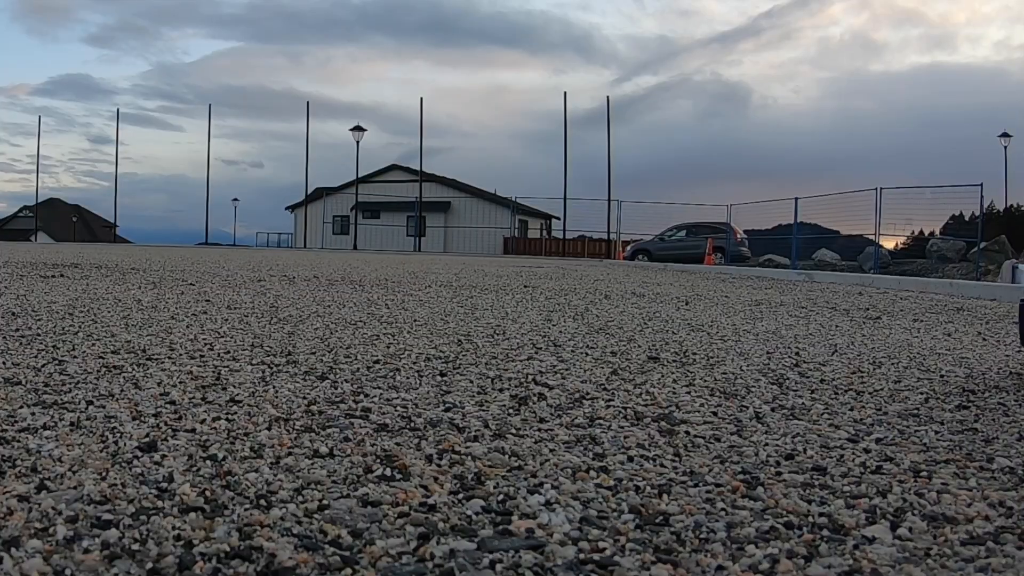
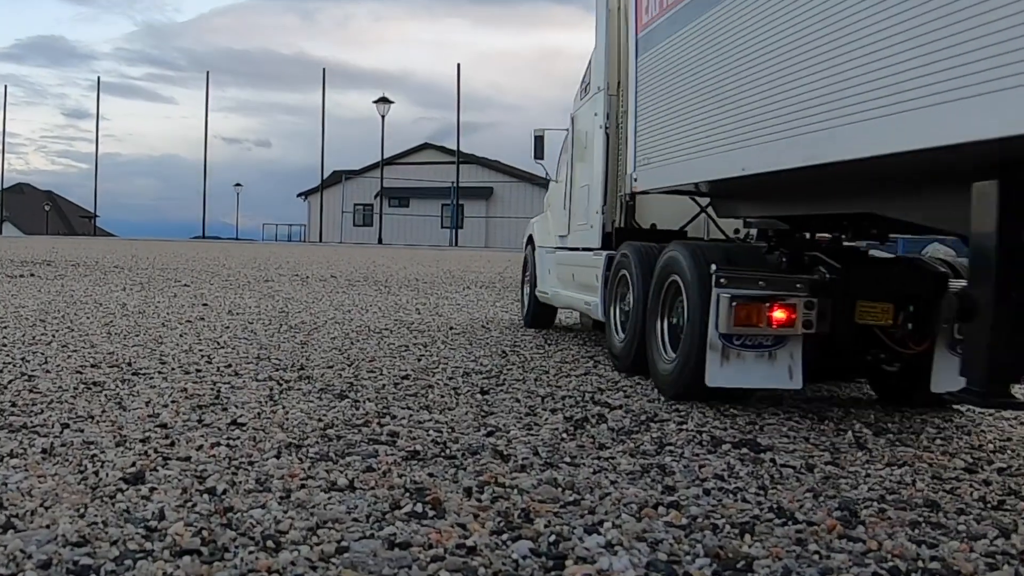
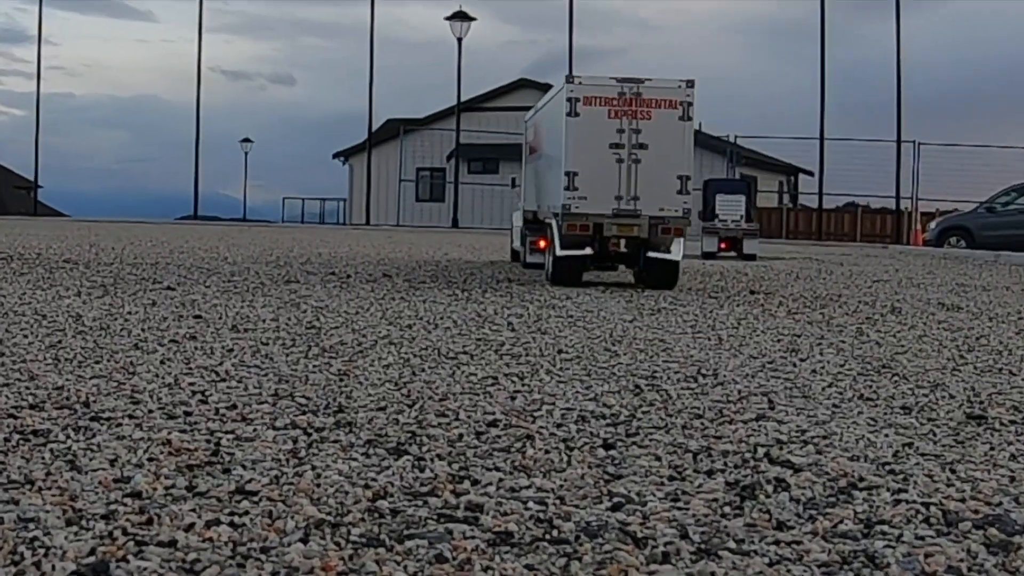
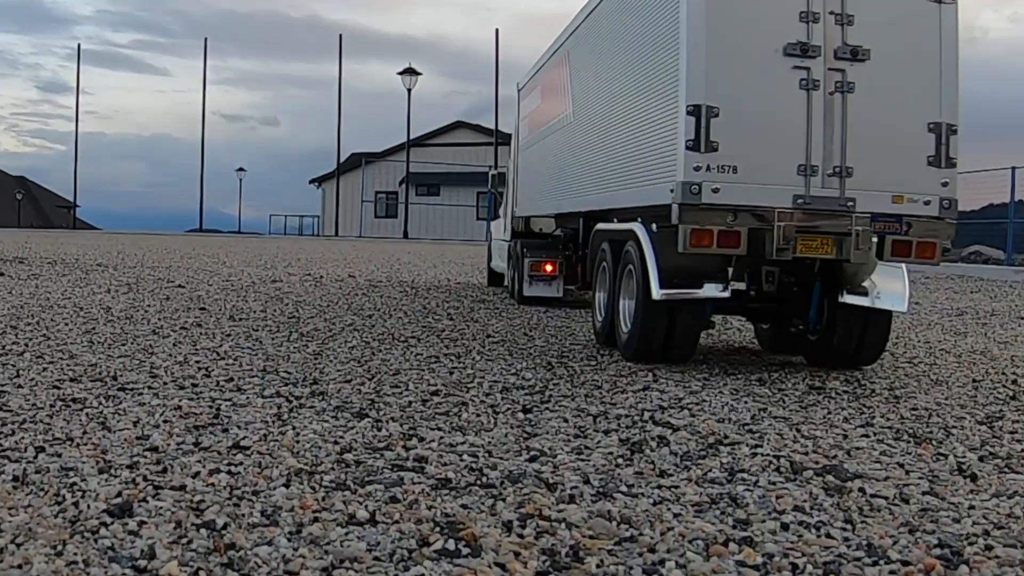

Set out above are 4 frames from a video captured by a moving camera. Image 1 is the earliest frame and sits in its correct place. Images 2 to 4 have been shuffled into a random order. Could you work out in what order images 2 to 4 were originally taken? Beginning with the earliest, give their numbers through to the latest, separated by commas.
2, 4, 3
